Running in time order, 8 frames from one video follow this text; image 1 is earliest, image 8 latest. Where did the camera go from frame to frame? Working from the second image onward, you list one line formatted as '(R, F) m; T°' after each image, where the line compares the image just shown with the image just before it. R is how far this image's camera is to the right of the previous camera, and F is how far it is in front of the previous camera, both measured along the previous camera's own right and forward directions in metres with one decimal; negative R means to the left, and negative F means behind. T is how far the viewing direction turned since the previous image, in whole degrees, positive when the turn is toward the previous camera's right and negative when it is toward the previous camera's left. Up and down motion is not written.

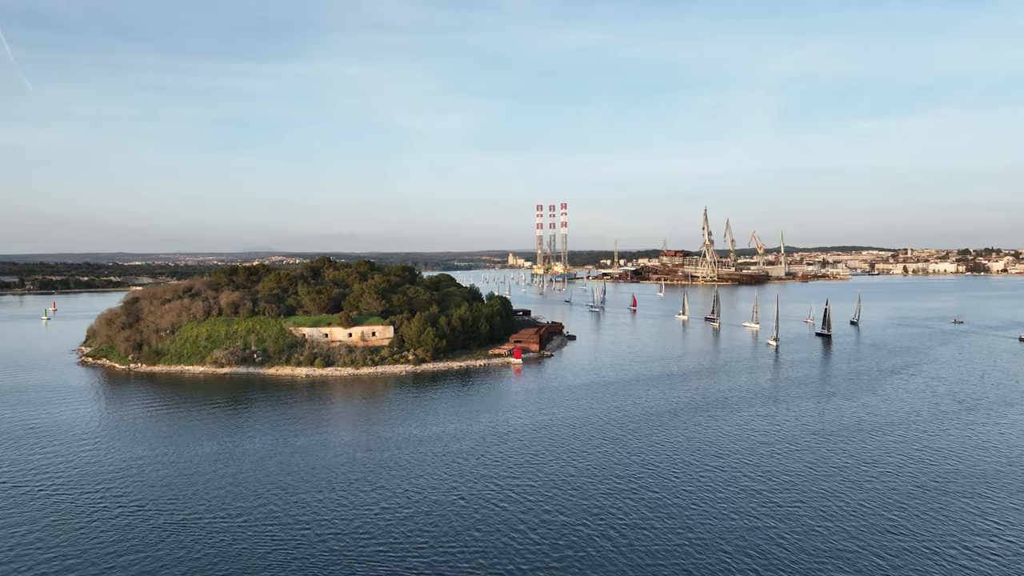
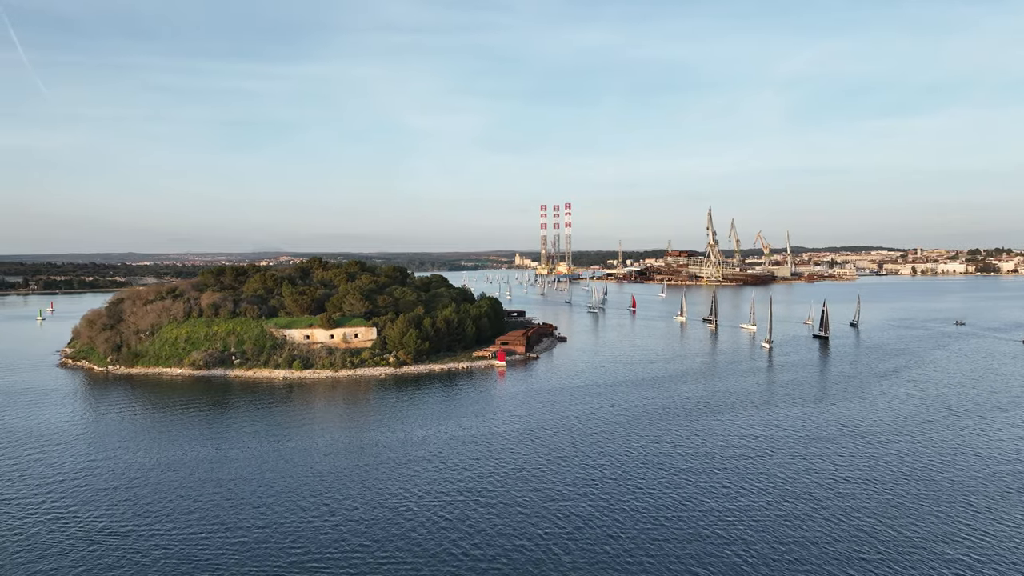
(+0.8, +0.4) m; -1°
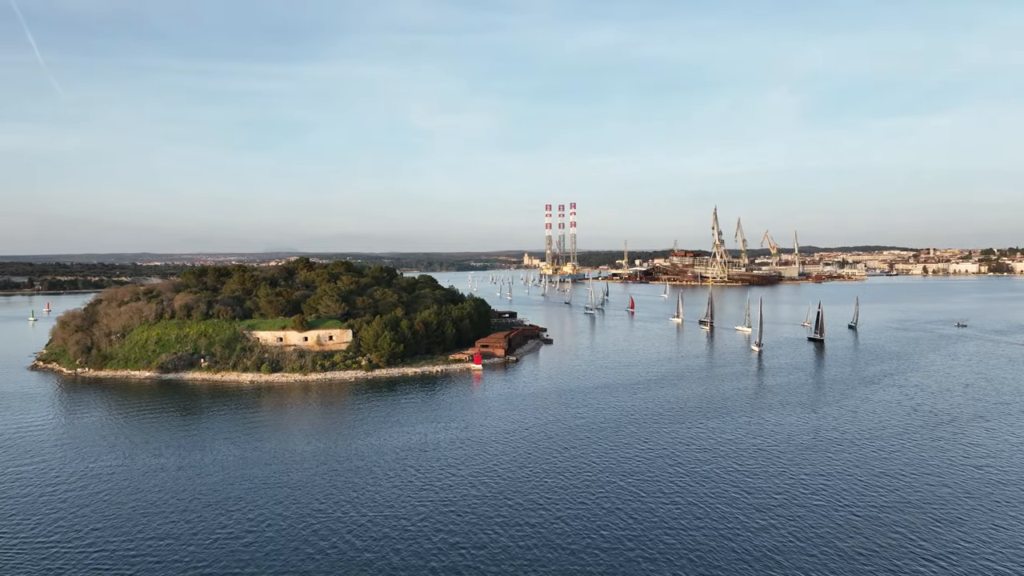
(+1.0, +0.6) m; -1°
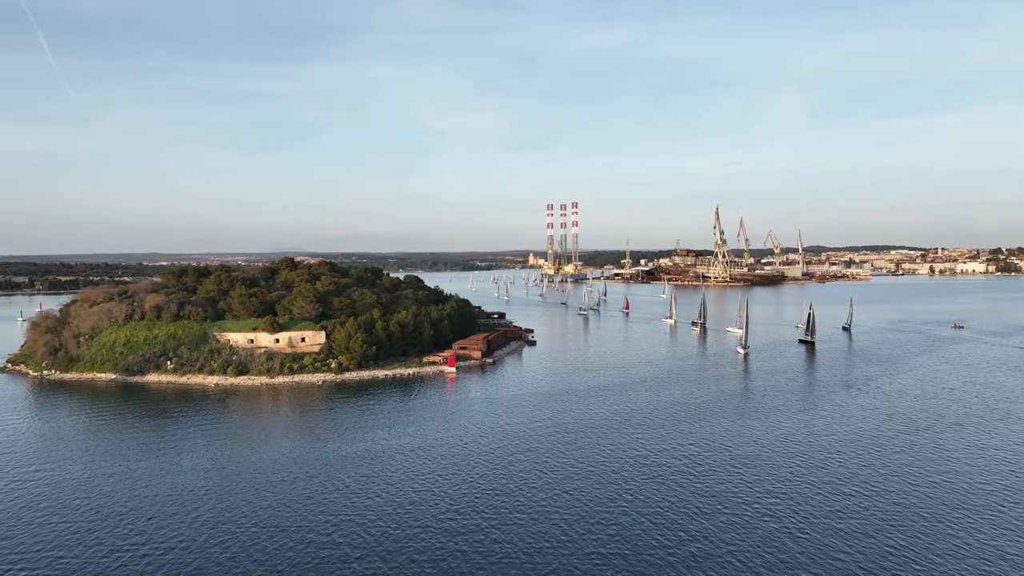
(+1.0, +0.5) m; 0°
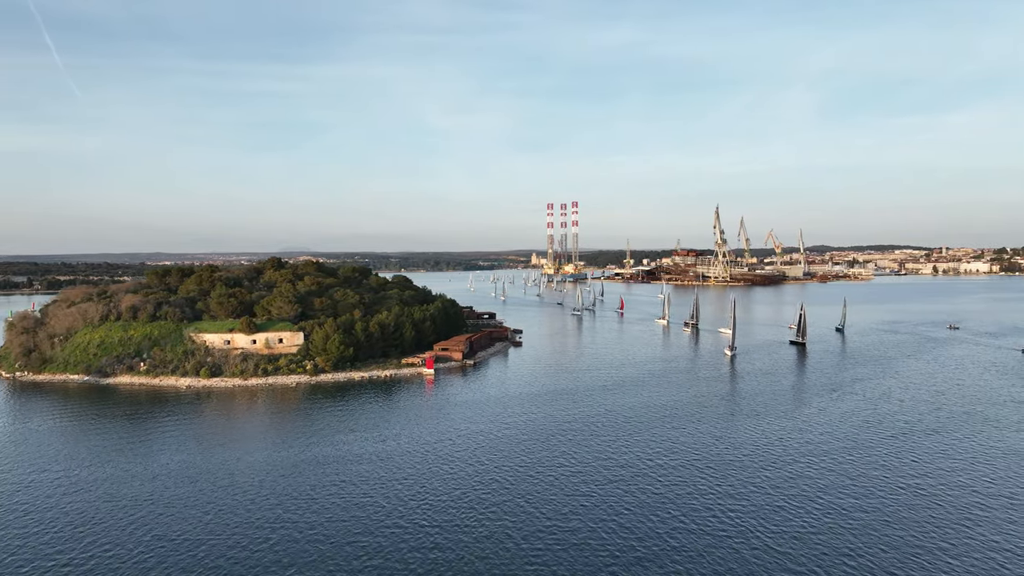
(+0.7, +0.3) m; 0°
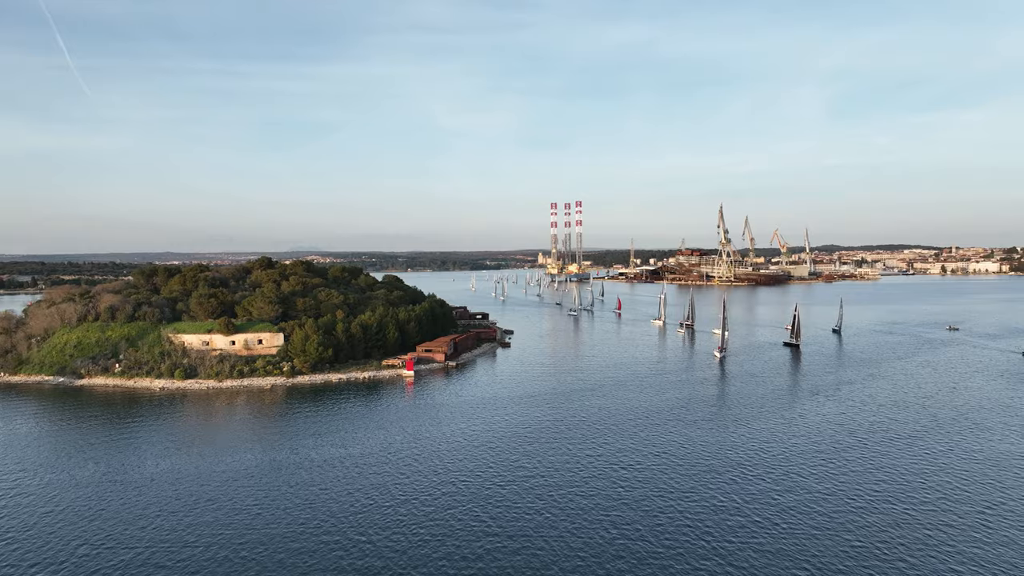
(+0.8, +0.3) m; -1°
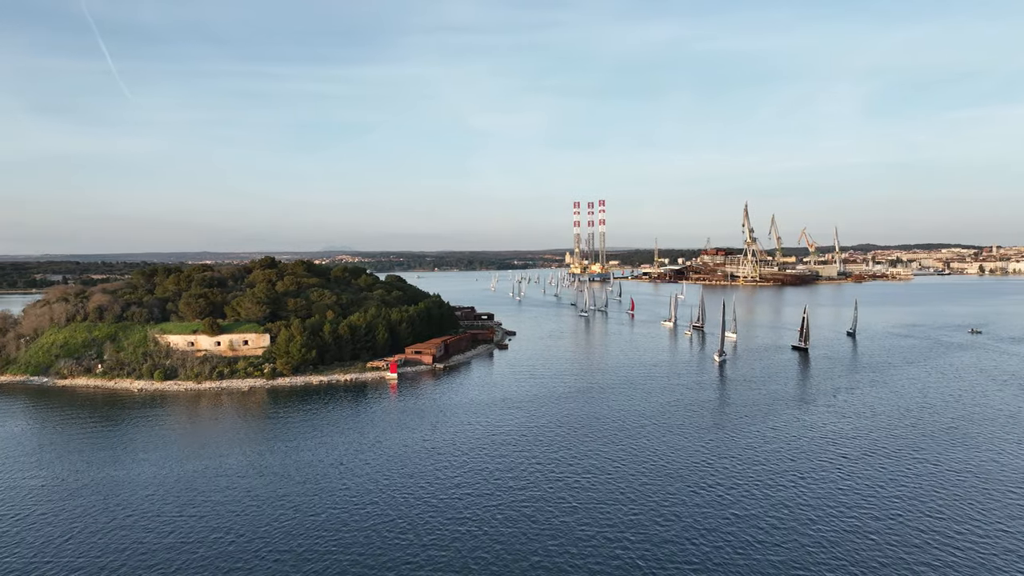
(+1.2, +0.6) m; -2°
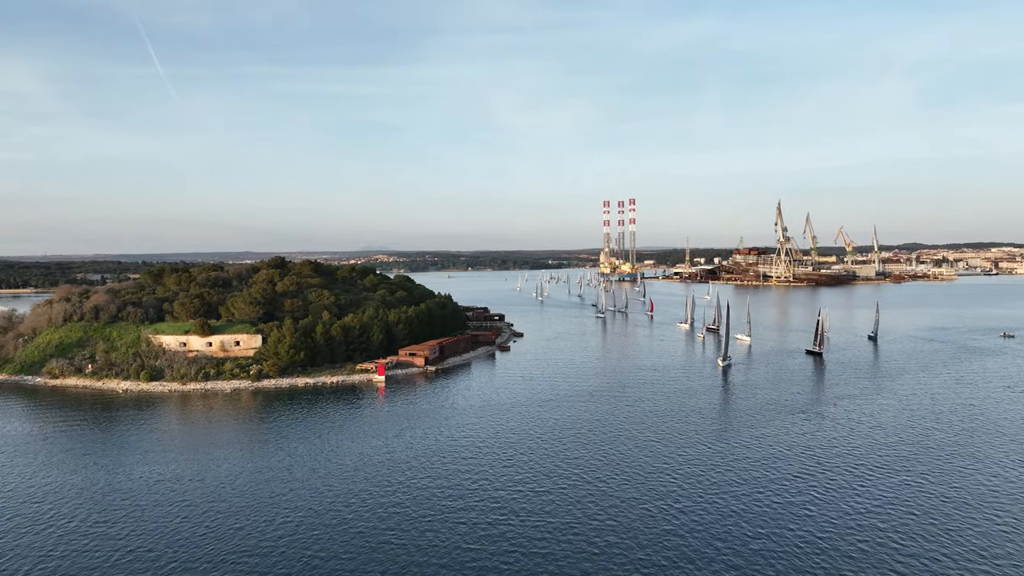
(+1.2, +0.6) m; -3°
